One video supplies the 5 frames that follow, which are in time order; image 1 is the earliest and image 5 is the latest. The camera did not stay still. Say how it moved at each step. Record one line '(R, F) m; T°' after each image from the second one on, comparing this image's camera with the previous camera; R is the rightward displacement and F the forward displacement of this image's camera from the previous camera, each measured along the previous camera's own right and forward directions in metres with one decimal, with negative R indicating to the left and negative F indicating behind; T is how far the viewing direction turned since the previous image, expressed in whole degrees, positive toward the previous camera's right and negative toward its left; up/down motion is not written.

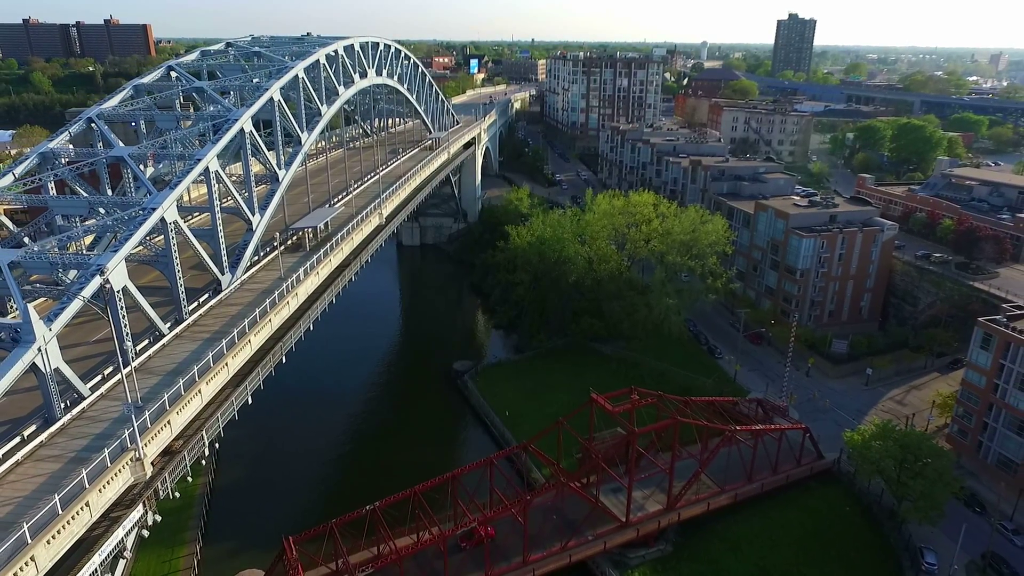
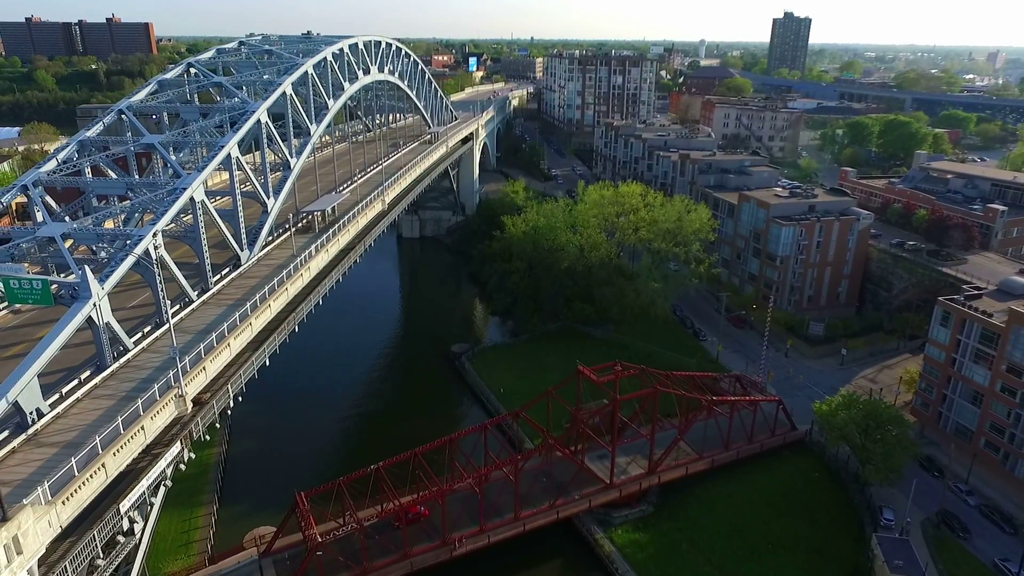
(+0.3, -2.2) m; 0°
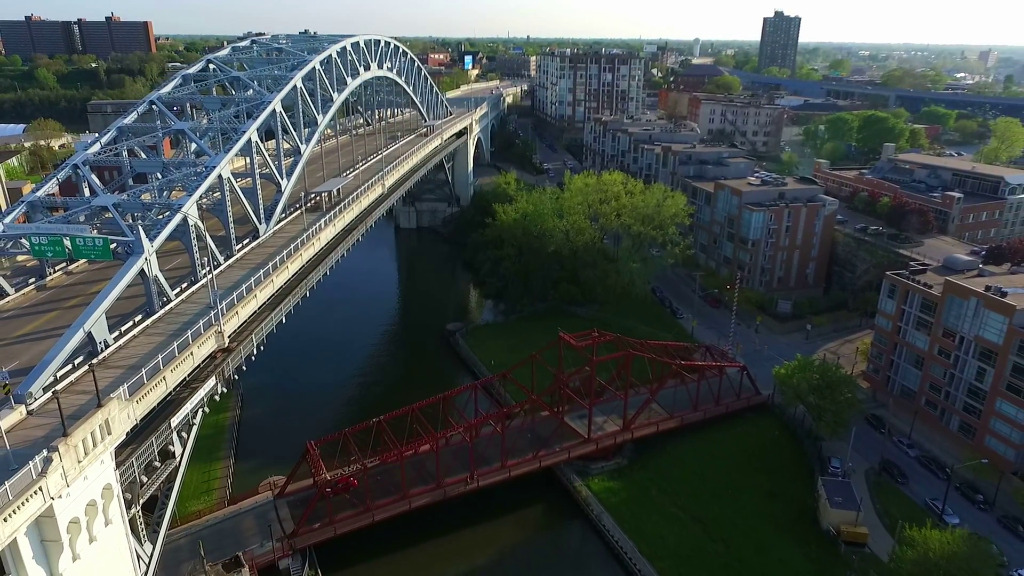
(+0.5, -3.2) m; 0°
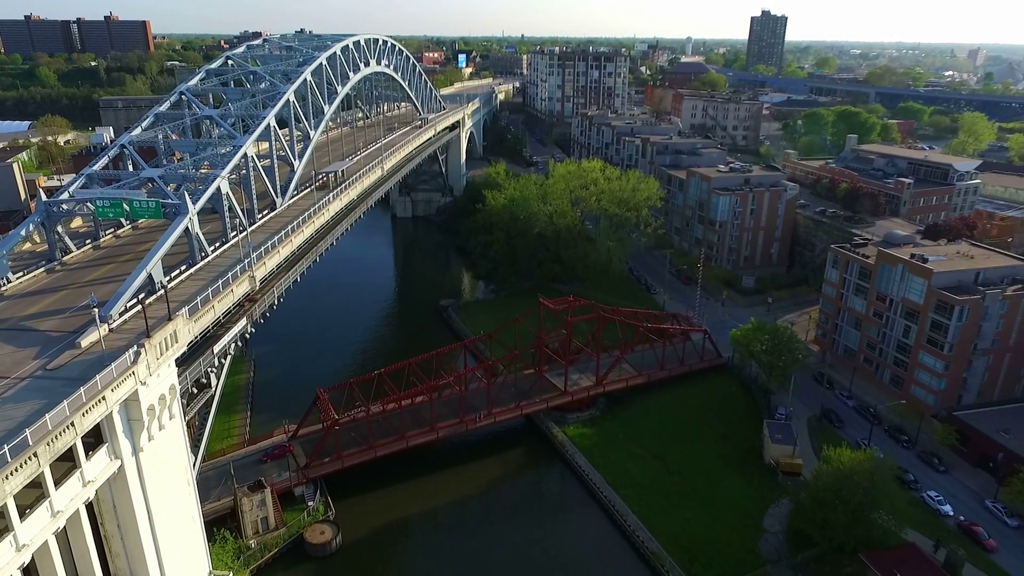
(+0.6, -4.1) m; 0°
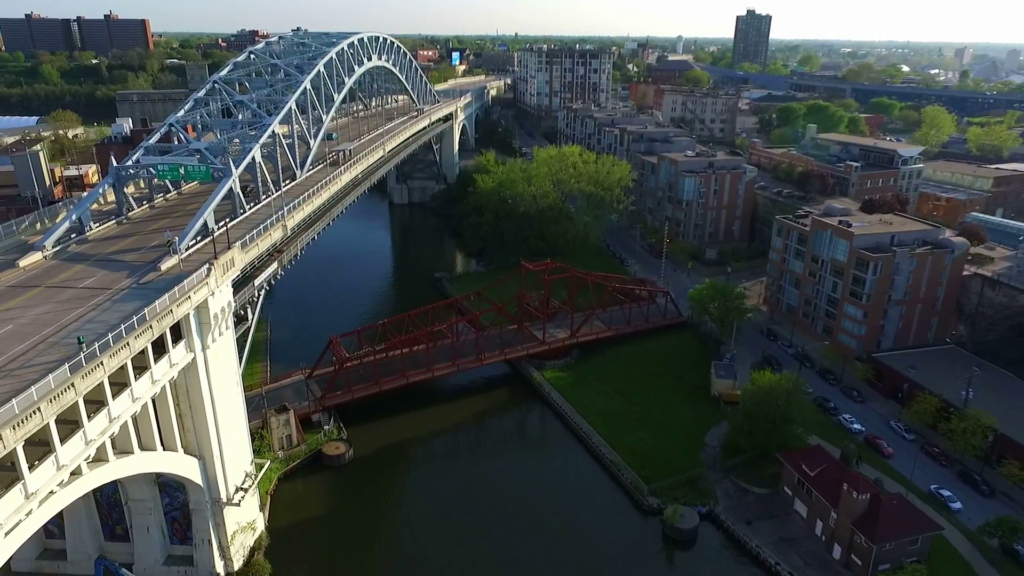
(+0.6, -5.6) m; 0°
